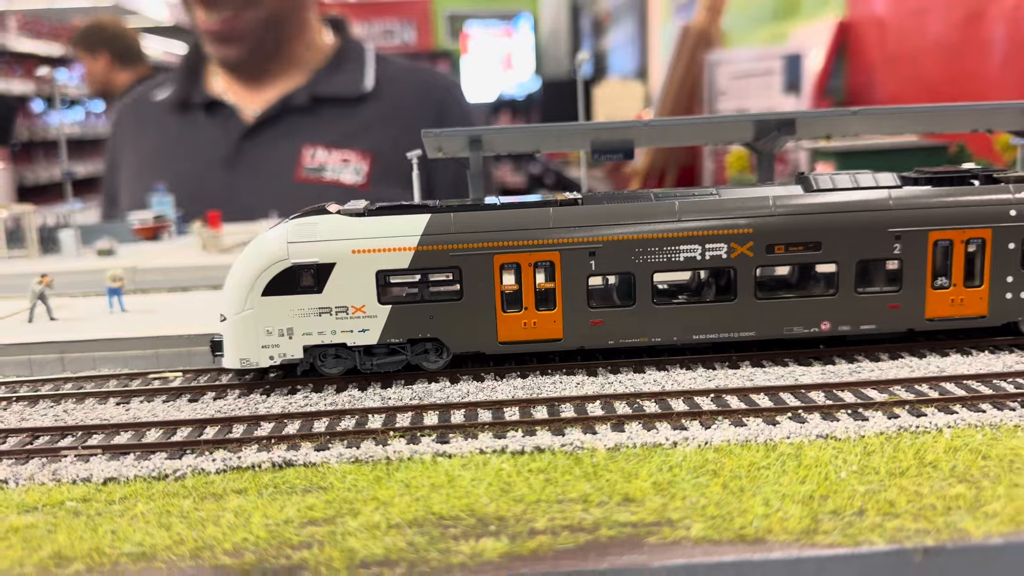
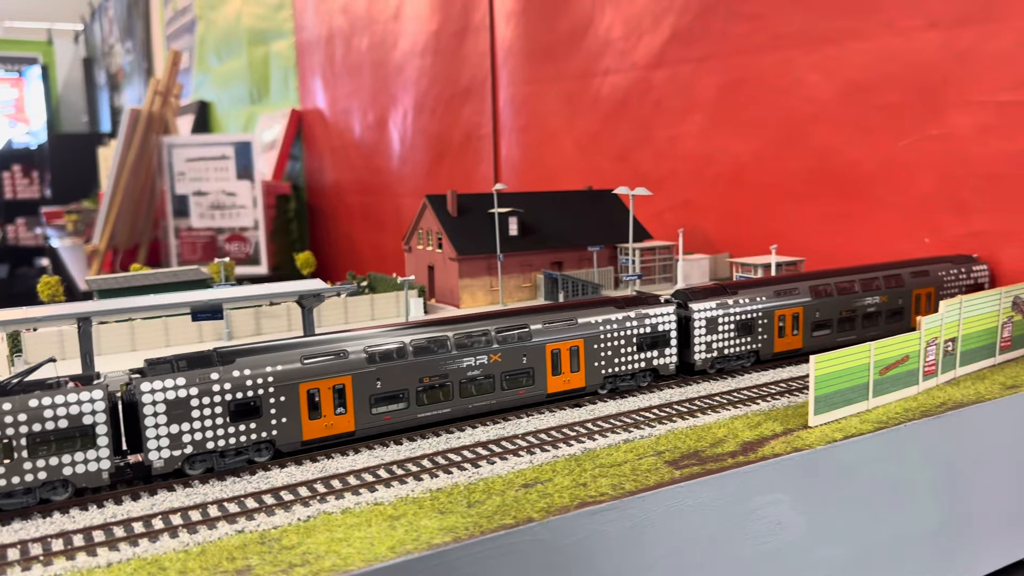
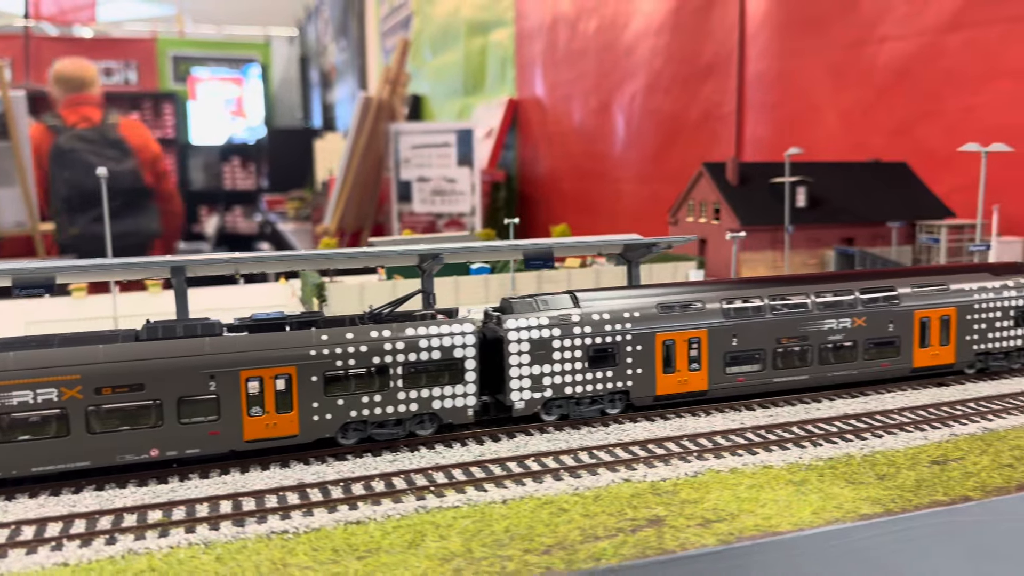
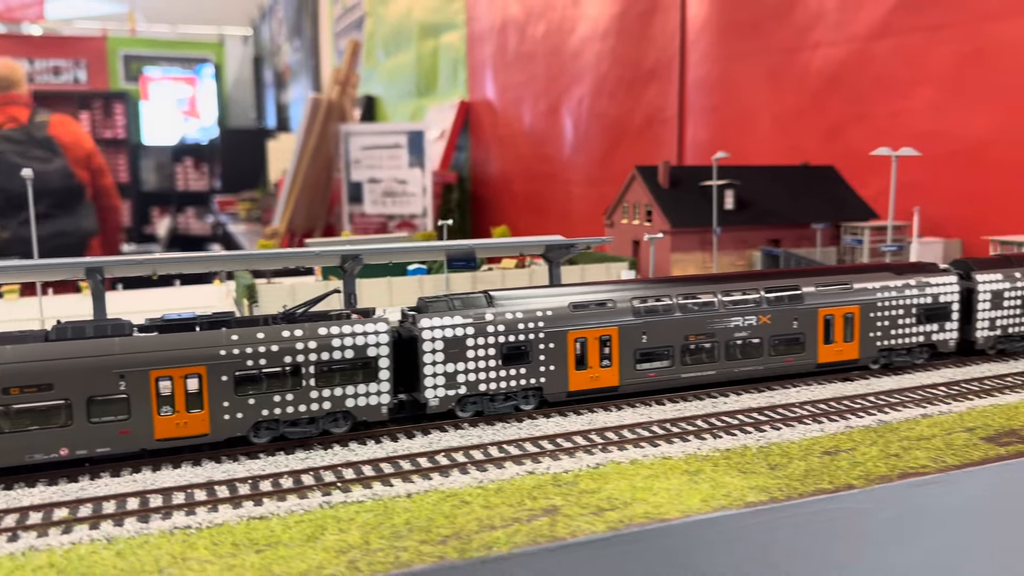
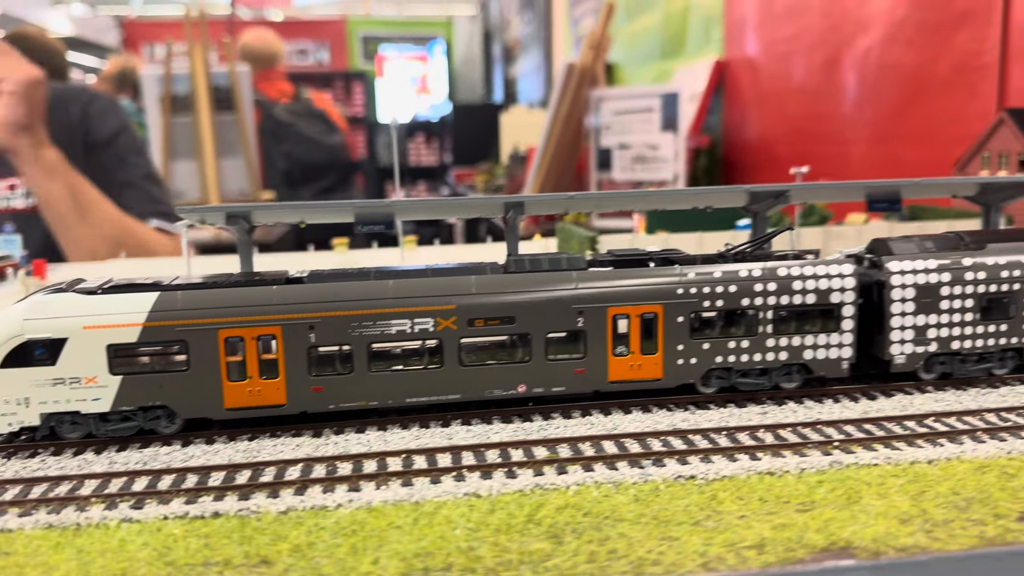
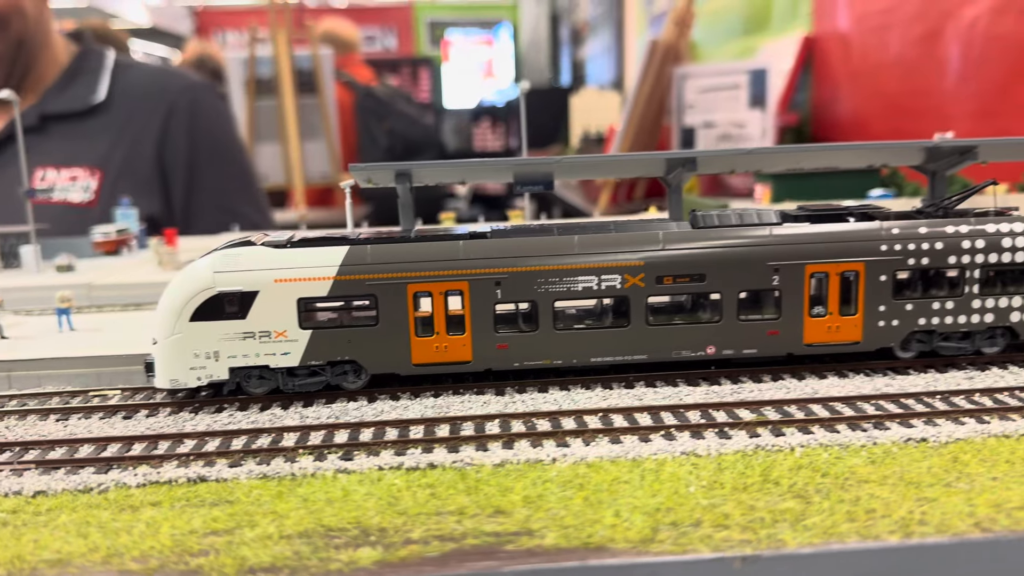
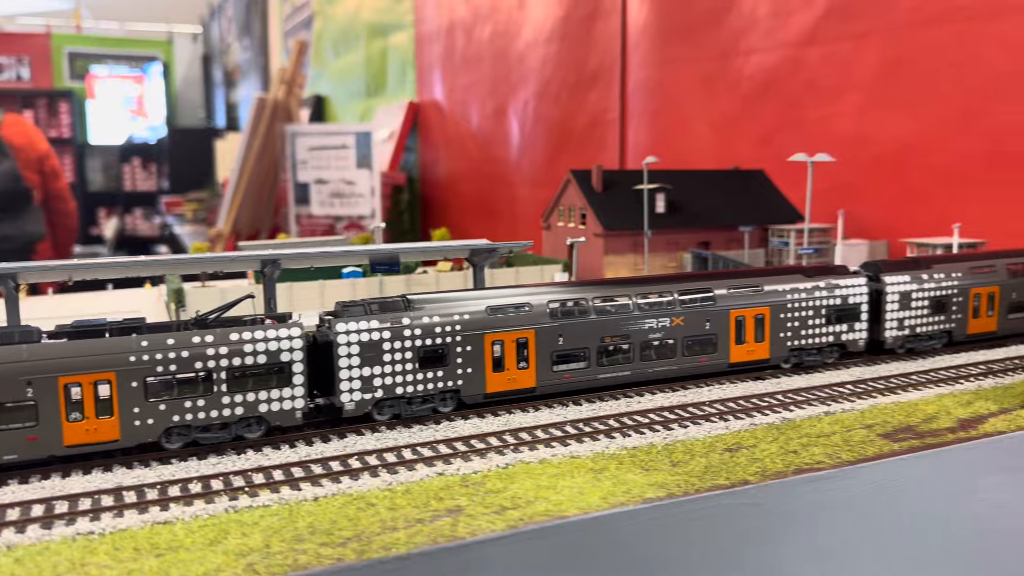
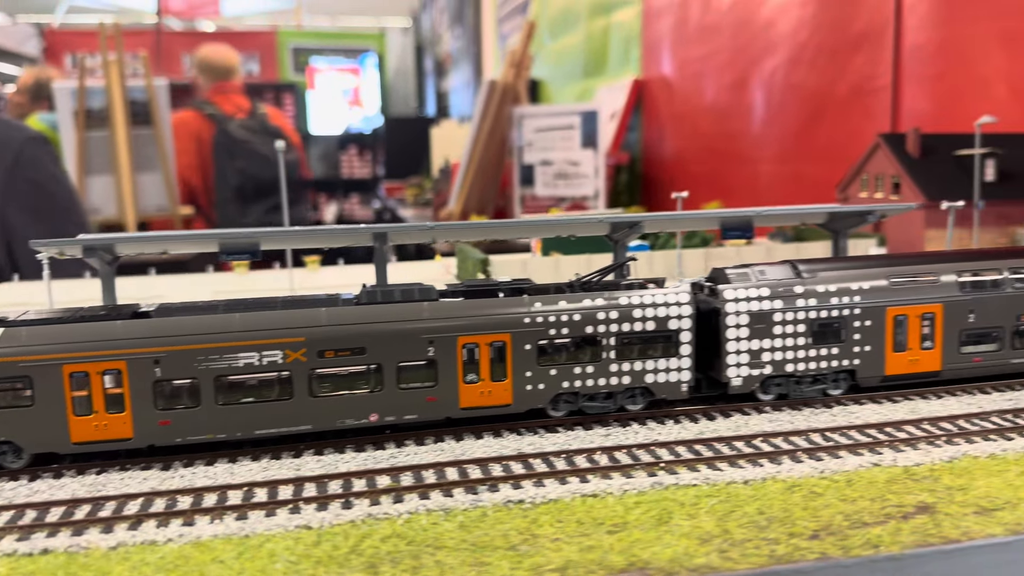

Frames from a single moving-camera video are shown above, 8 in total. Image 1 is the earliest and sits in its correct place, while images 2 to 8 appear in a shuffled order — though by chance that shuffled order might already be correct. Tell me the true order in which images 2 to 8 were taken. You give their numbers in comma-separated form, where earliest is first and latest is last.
6, 5, 8, 3, 4, 7, 2
